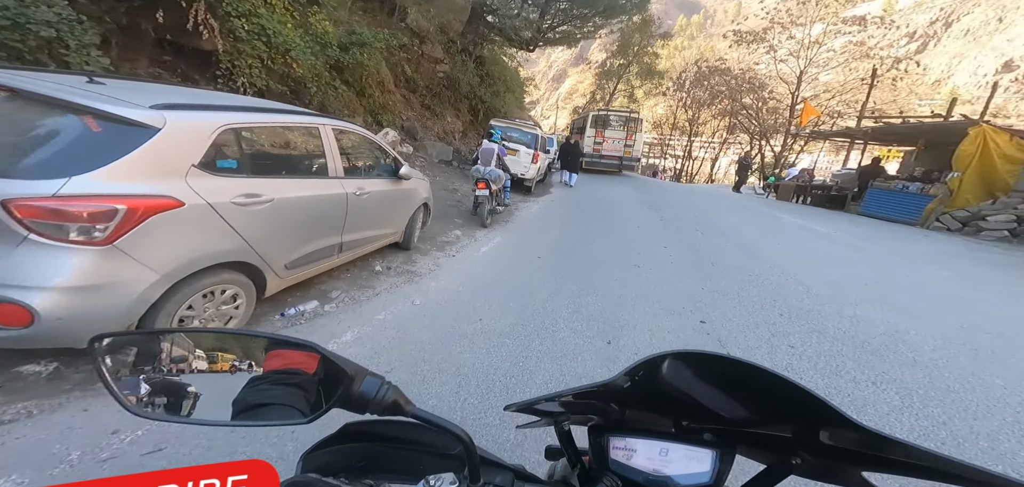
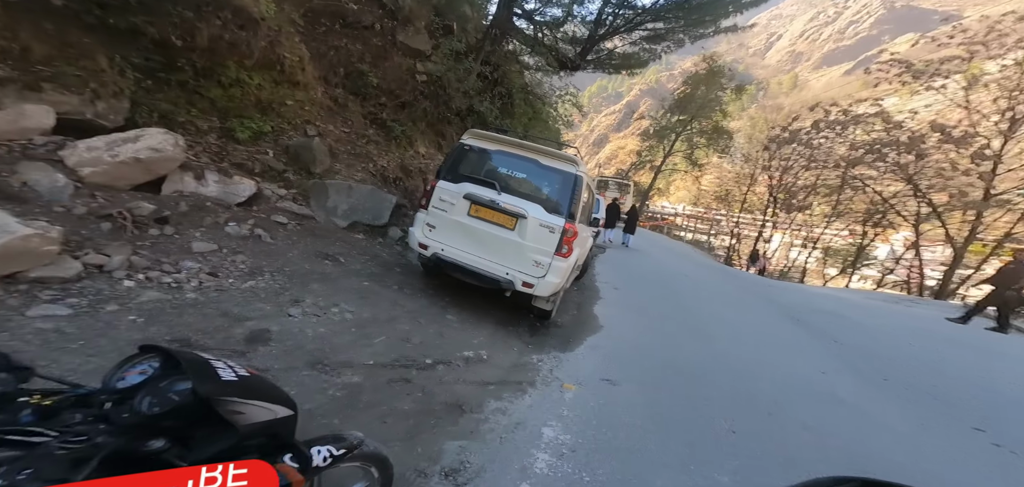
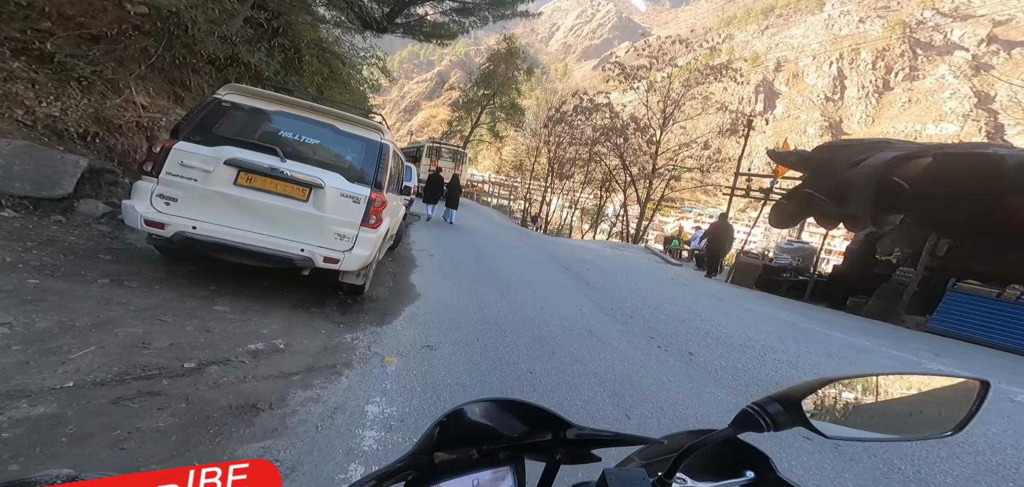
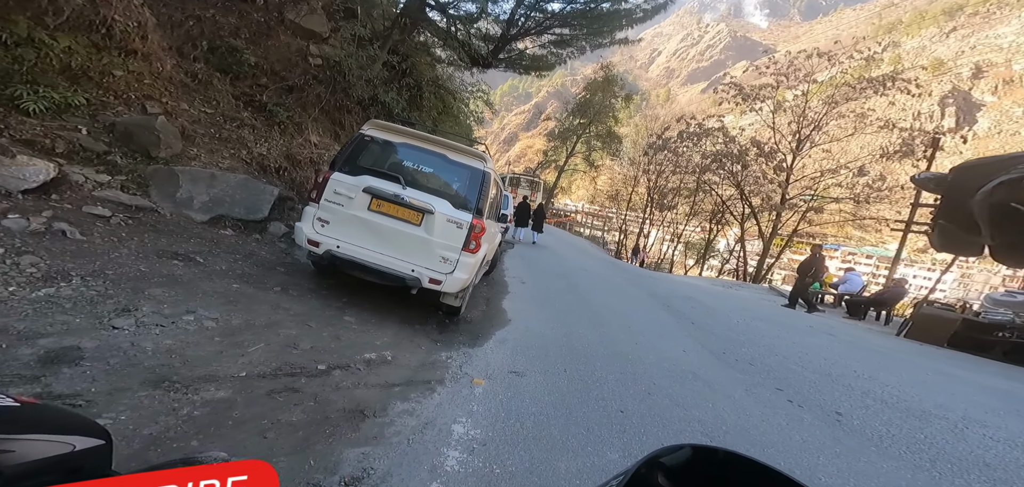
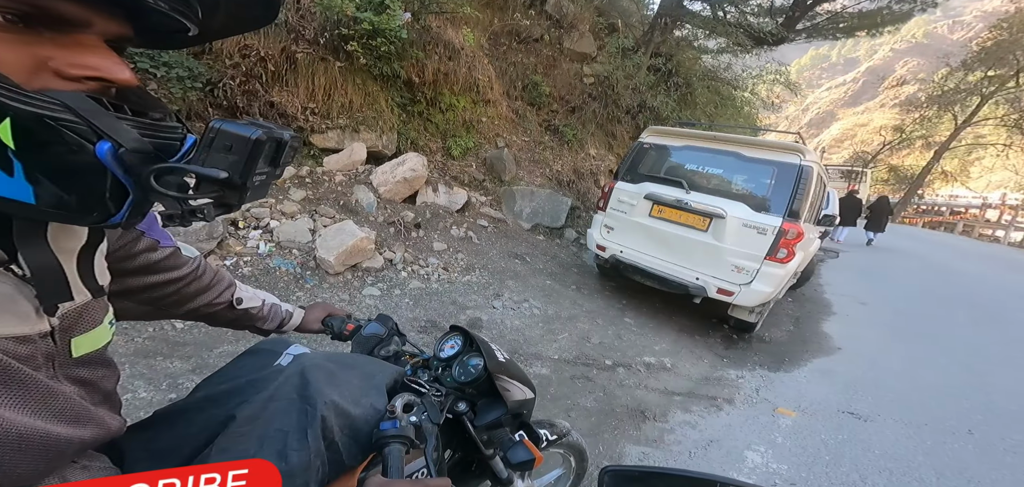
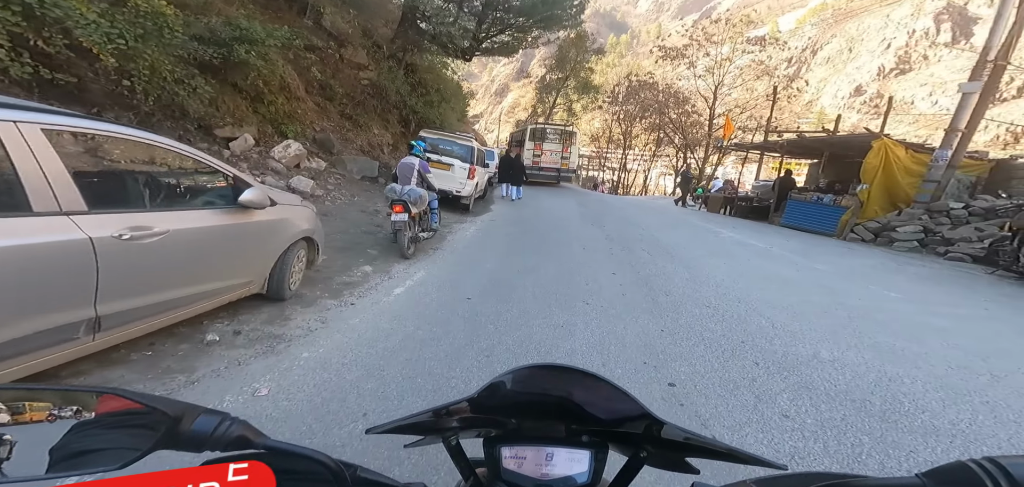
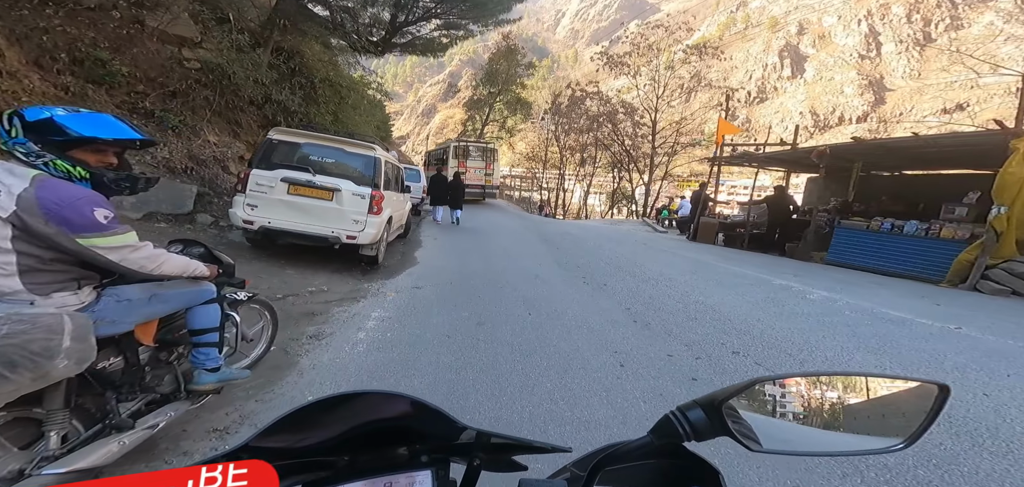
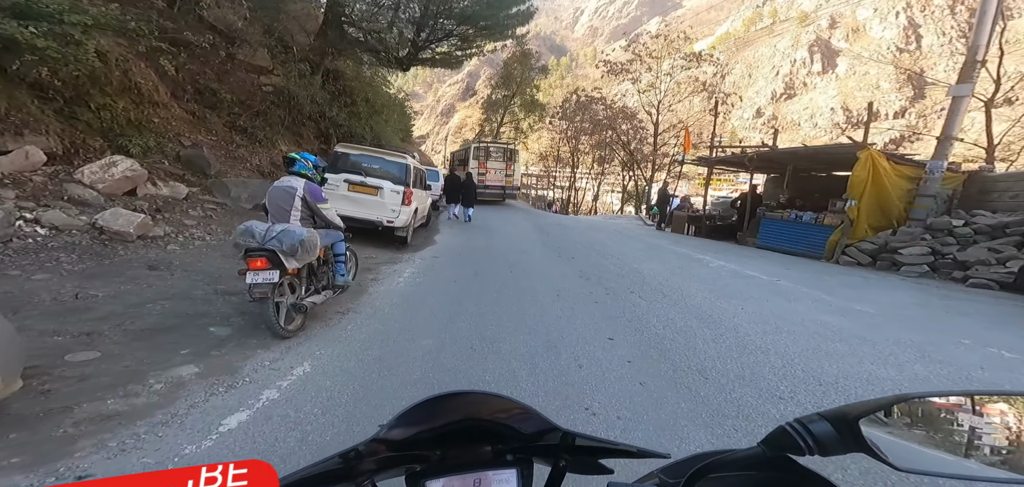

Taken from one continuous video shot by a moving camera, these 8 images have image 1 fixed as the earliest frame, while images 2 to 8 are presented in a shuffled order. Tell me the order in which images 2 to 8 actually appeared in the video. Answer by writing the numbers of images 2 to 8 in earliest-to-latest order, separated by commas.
6, 8, 7, 3, 4, 2, 5
